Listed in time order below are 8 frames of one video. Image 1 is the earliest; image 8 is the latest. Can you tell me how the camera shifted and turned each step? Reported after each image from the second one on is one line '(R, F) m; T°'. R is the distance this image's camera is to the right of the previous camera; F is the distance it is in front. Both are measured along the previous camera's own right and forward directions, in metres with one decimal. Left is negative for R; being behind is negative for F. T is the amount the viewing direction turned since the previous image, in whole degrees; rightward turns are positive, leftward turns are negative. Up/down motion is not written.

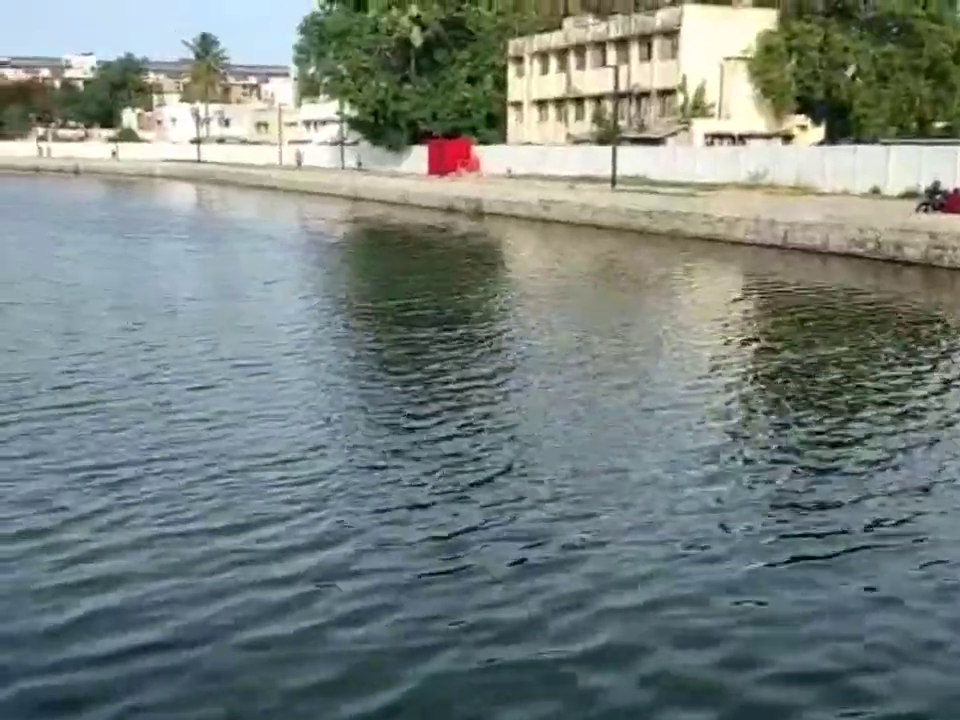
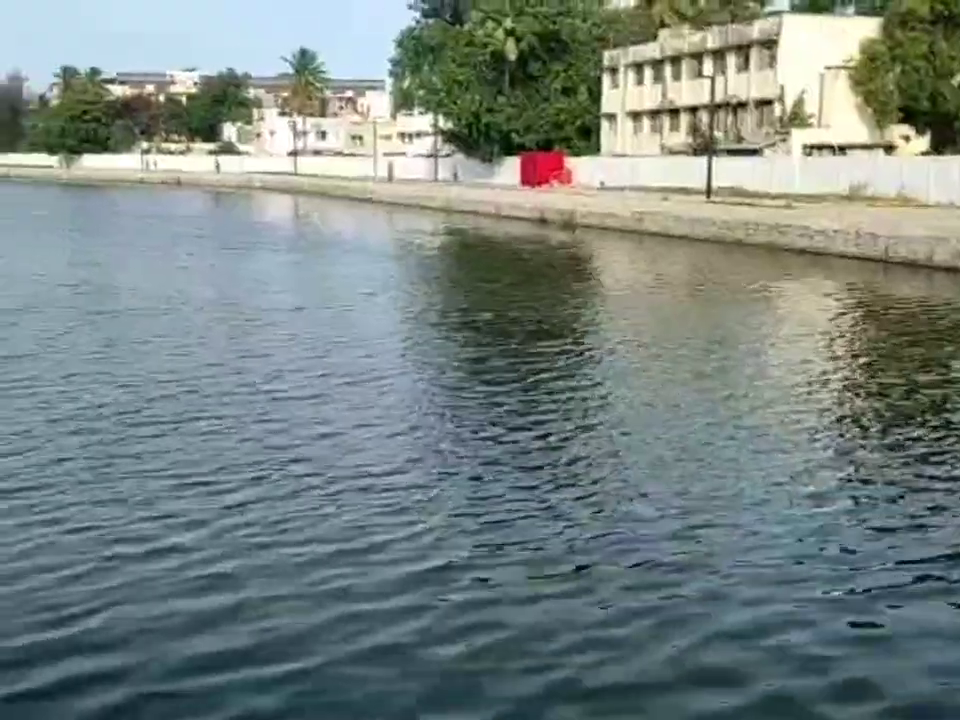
(+0.4, +0.4) m; -5°
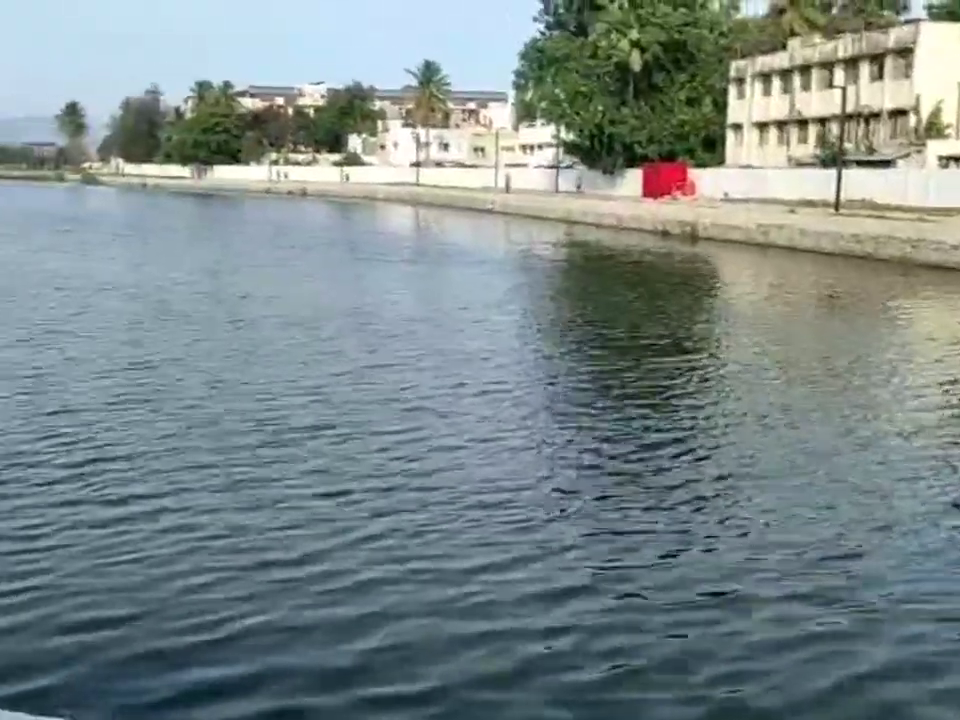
(+0.1, +0.8) m; -6°
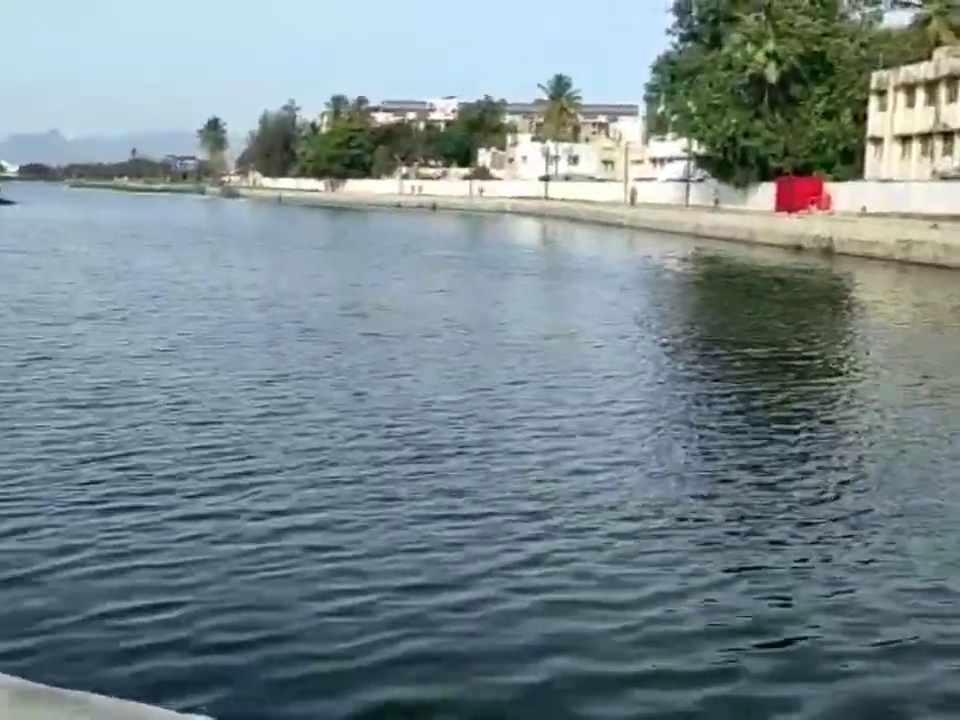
(-0.3, +0.6) m; -6°
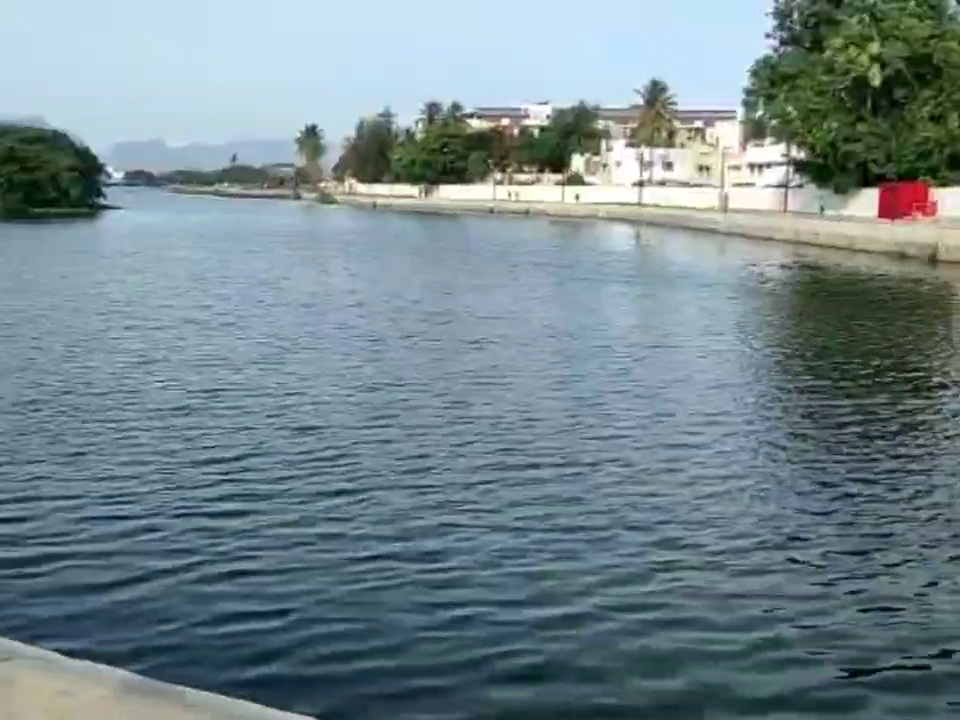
(-0.2, +0.3) m; -5°
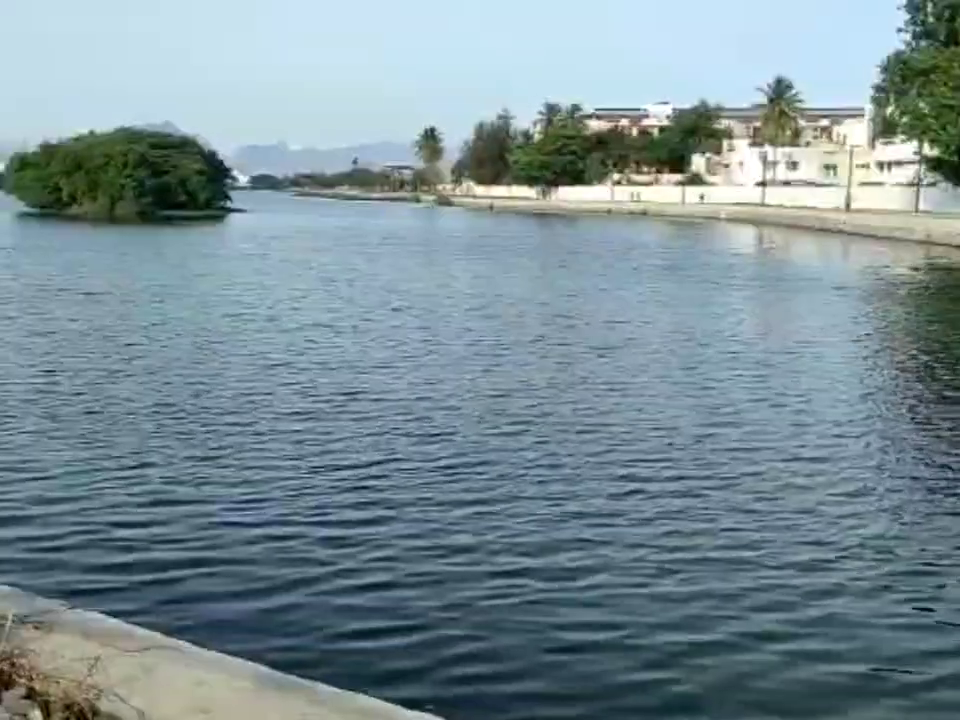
(-0.2, +0.2) m; -6°
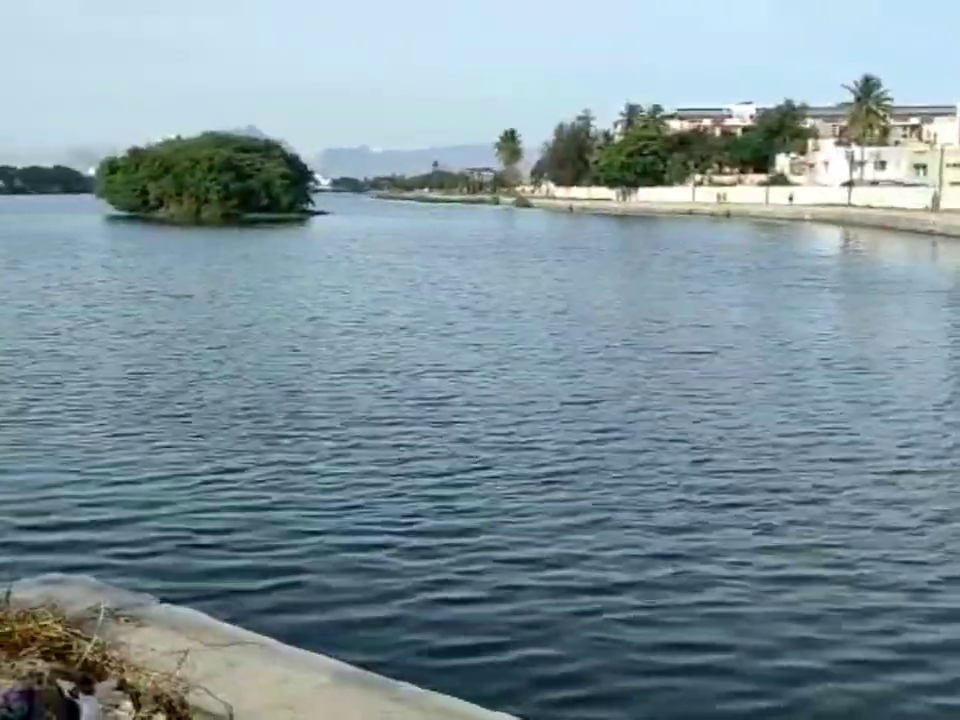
(-0.1, +0.1) m; -4°
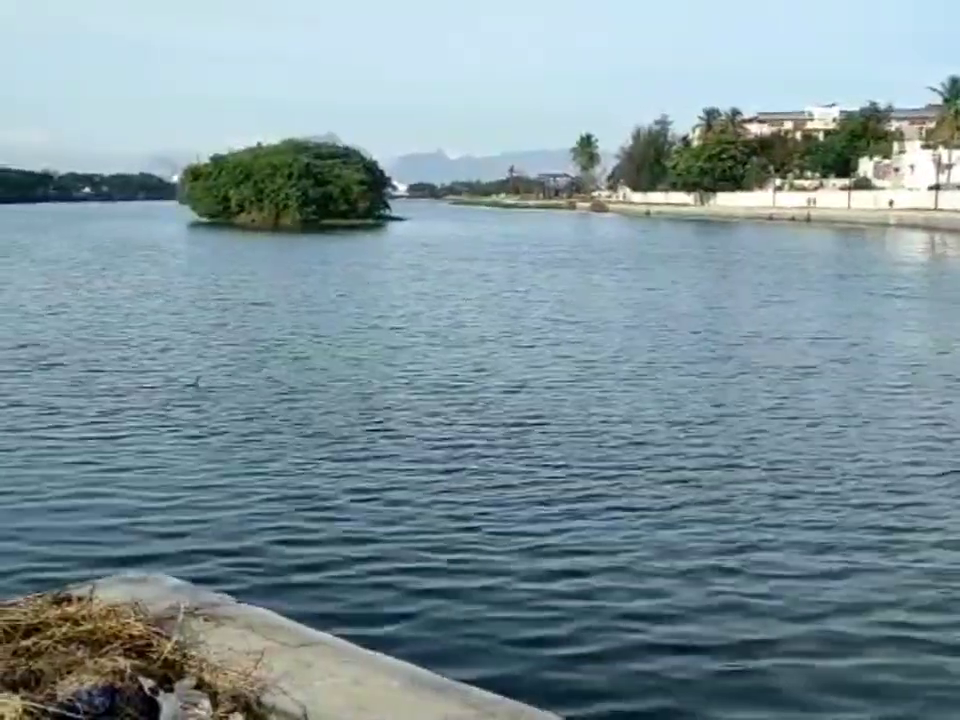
(0.0, +0.1) m; -4°
